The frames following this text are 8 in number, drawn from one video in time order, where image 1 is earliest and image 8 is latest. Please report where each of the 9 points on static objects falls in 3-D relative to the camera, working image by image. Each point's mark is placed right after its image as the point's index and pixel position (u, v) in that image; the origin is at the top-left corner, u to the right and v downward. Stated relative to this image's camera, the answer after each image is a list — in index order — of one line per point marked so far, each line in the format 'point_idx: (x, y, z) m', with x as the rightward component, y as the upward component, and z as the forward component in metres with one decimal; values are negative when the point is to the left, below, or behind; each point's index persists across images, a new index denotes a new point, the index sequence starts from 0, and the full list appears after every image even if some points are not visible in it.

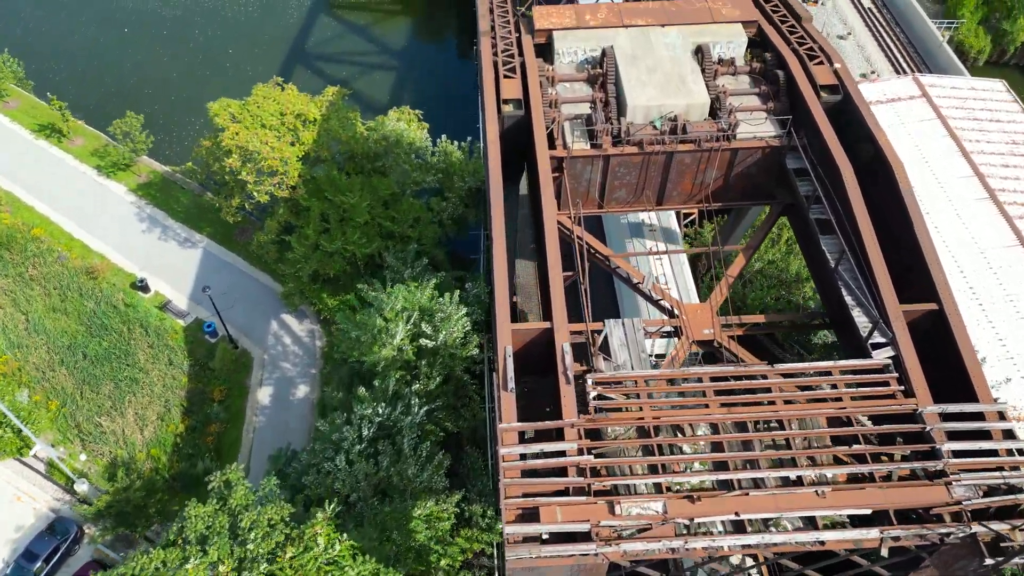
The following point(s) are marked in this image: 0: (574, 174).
0: (+1.4, +2.6, +13.2) m
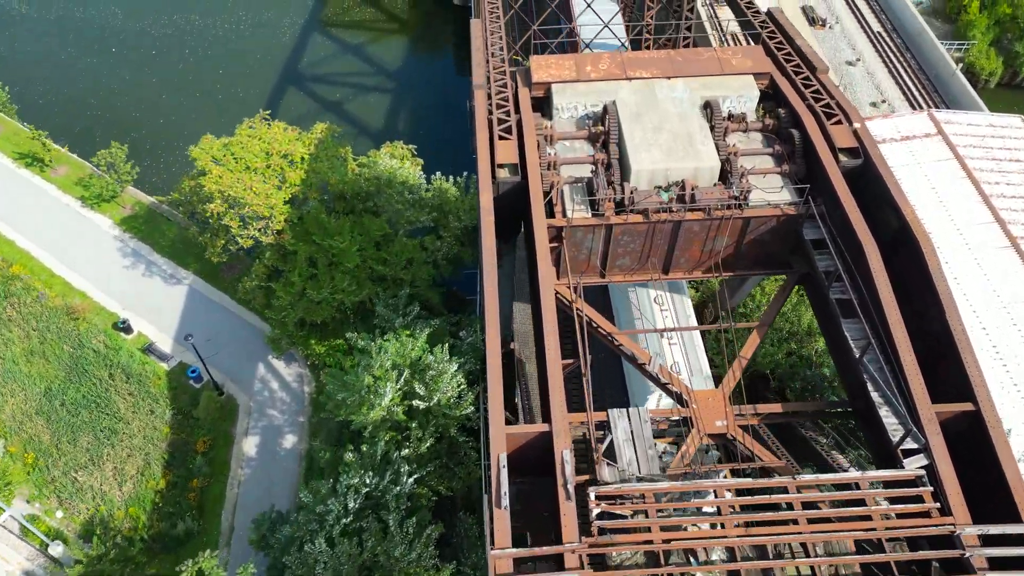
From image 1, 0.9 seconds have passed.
0: (+1.3, +1.0, +12.3) m
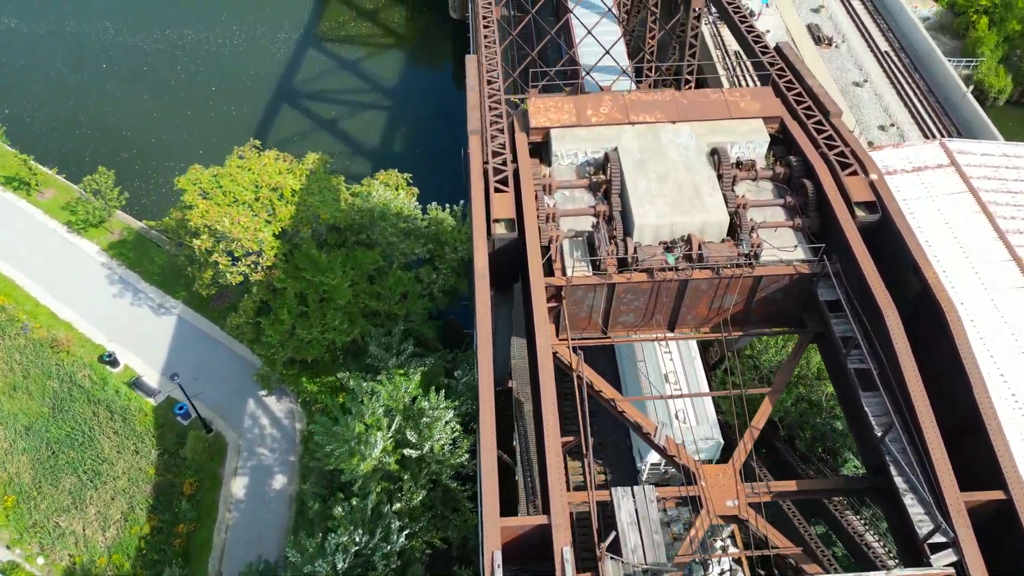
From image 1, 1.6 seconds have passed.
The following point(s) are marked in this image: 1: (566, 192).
0: (+1.3, -0.2, +11.6) m
1: (+1.2, +2.1, +12.5) m
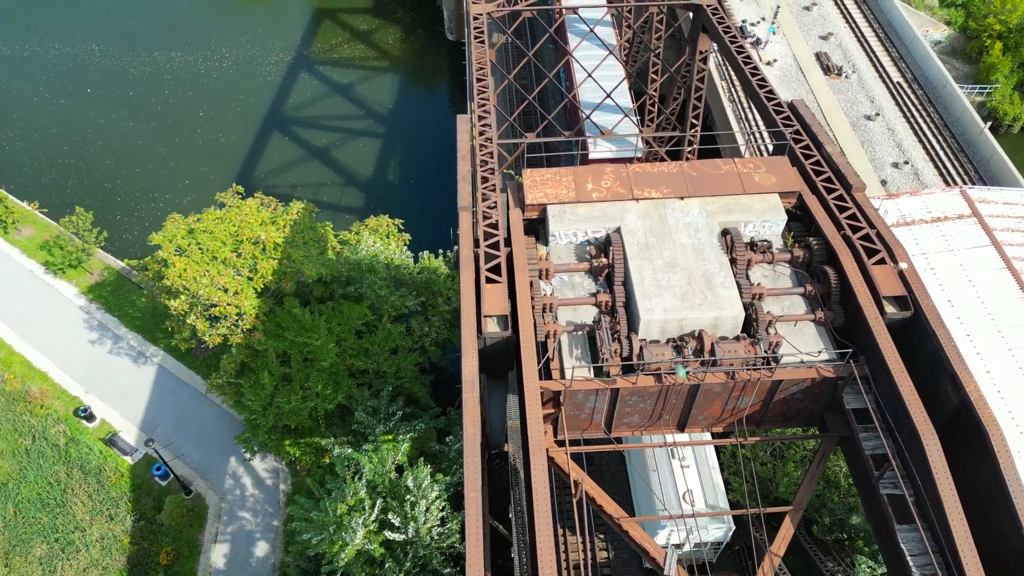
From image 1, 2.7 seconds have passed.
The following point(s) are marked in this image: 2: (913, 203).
0: (+1.1, -2.1, +10.5) m
1: (+1.0, +0.2, +11.4) m
2: (+13.3, +2.8, +19.2) m
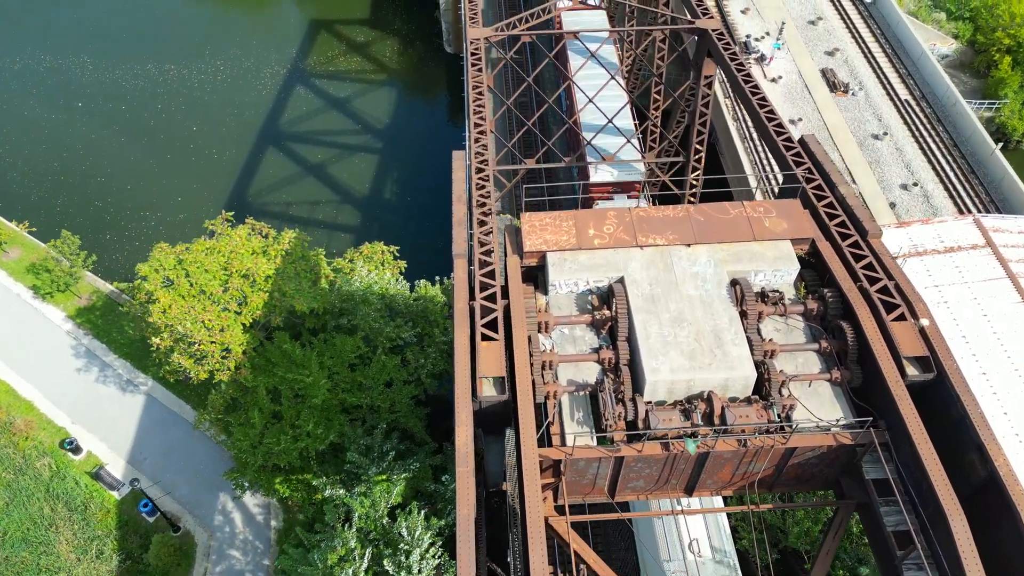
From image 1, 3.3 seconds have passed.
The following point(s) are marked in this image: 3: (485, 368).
0: (+1.1, -3.1, +9.8) m
1: (+1.0, -0.8, +10.8) m
2: (+13.2, +1.8, +18.6) m
3: (-0.5, -1.4, +9.9) m
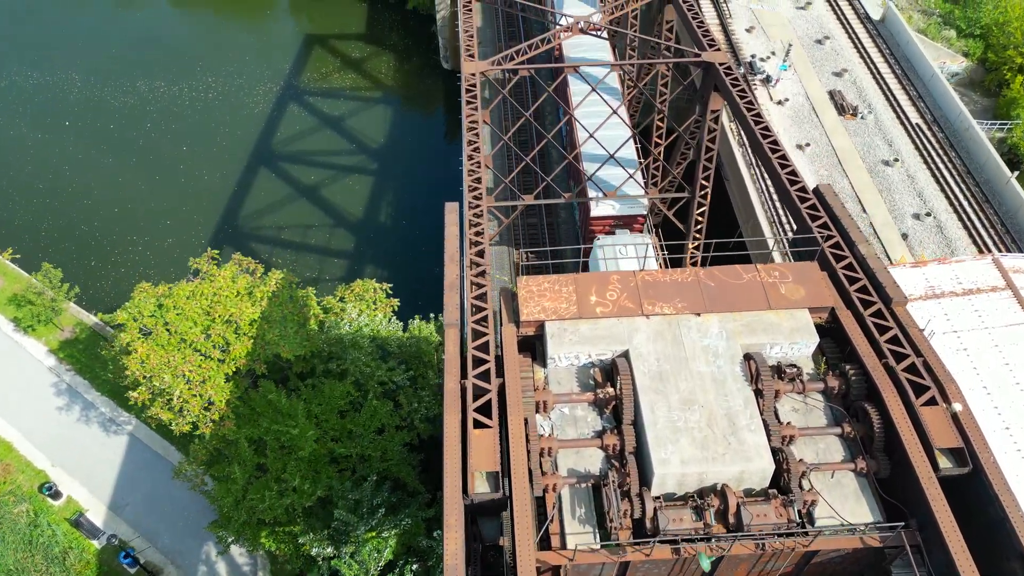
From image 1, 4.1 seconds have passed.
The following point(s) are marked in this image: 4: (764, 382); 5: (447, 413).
0: (+1.0, -4.4, +9.0) m
1: (+0.9, -2.1, +10.0) m
2: (+13.1, +0.5, +17.8) m
3: (-0.5, -2.6, +9.1) m
4: (+4.2, -1.6, +9.6) m
5: (-1.0, -2.0, +9.4) m
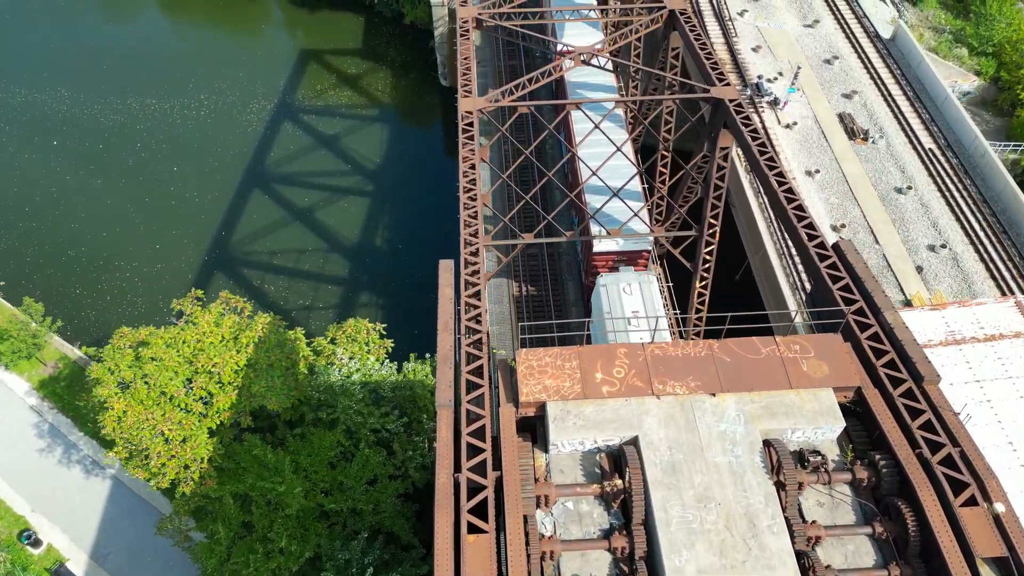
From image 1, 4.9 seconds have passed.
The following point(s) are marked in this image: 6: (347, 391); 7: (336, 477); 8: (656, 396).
0: (+1.0, -5.7, +8.2) m
1: (+0.9, -3.4, +9.1) m
2: (+13.1, -0.8, +16.9) m
3: (-0.6, -3.9, +8.3) m
4: (+4.1, -2.9, +8.8) m
5: (-1.1, -3.2, +8.5) m
6: (-4.8, -3.0, +16.9) m
7: (-4.9, -5.4, +16.2) m
8: (+2.4, -1.8, +9.5) m
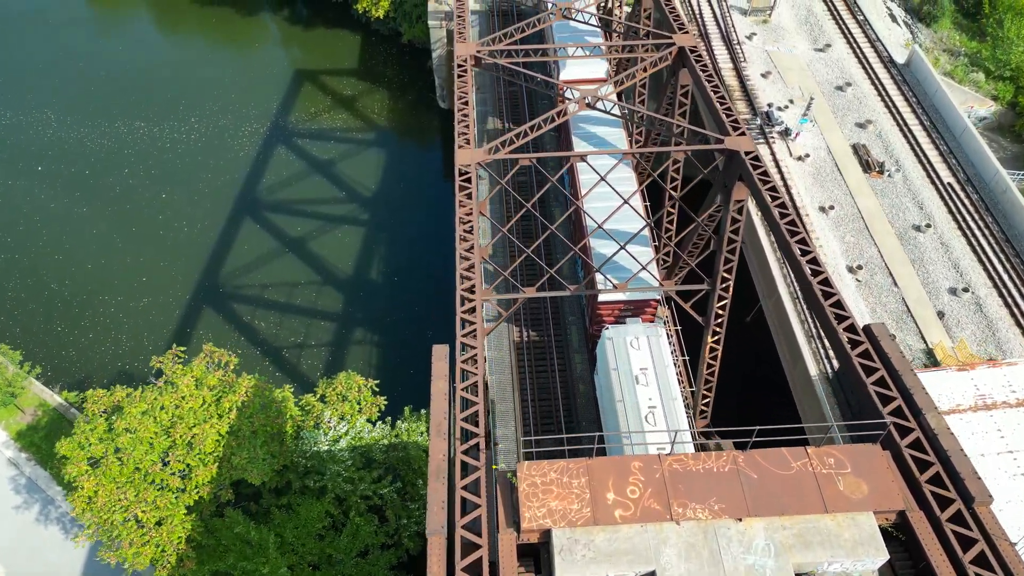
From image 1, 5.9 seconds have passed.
0: (+1.0, -7.3, +7.1) m
1: (+0.9, -5.0, +8.1) m
2: (+13.1, -2.4, +15.9) m
3: (-0.6, -5.6, +7.2) m
4: (+4.2, -4.5, +7.7) m
5: (-1.1, -4.9, +7.5) m
6: (-4.8, -4.6, +15.9) m
7: (-4.9, -7.0, +15.1) m
8: (+2.4, -3.4, +8.5) m
